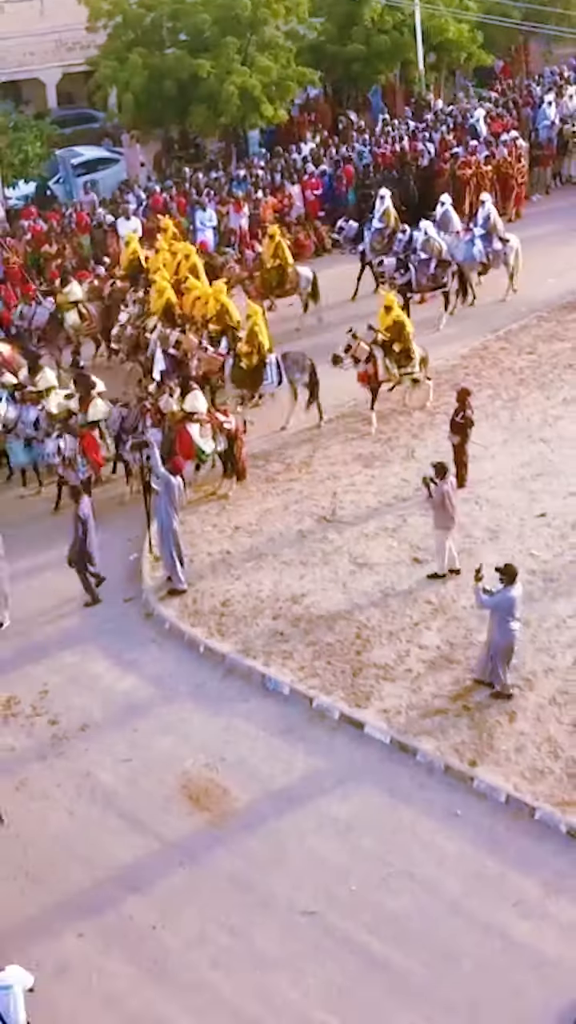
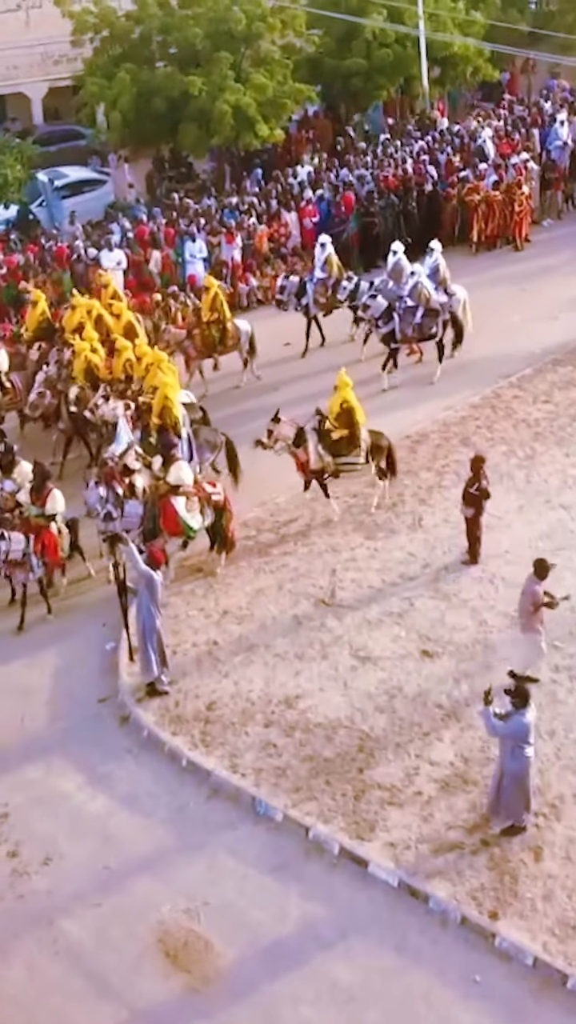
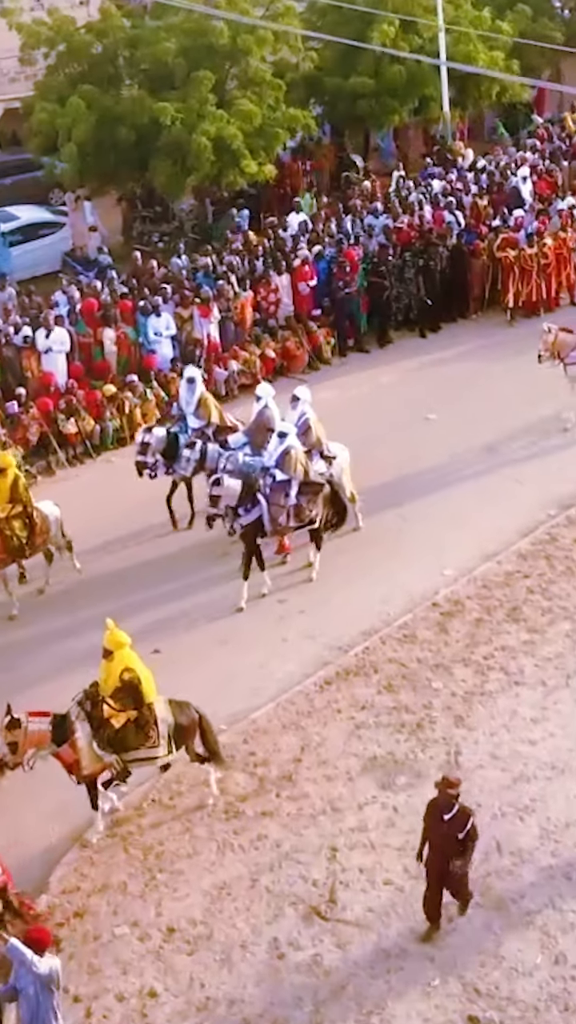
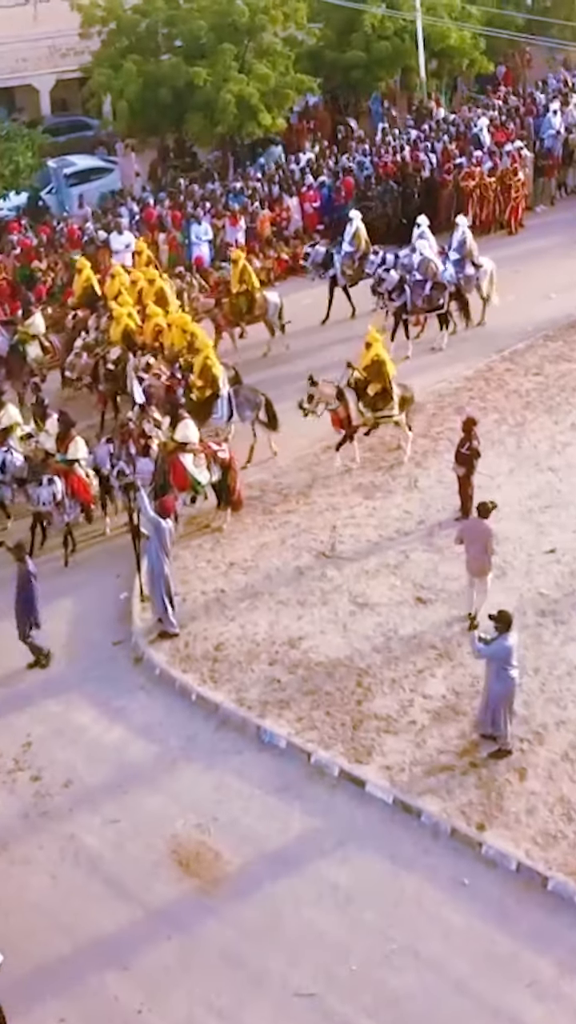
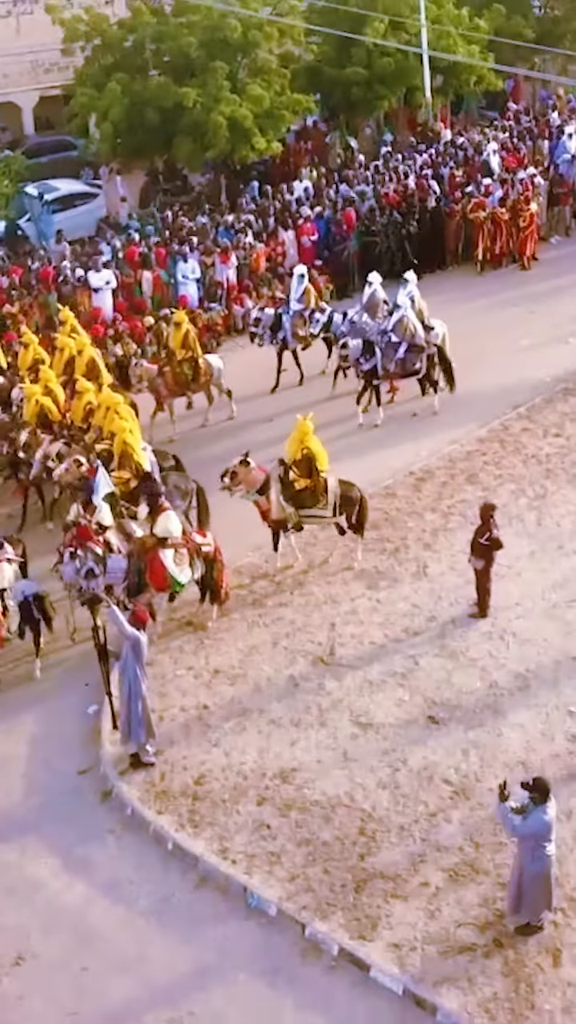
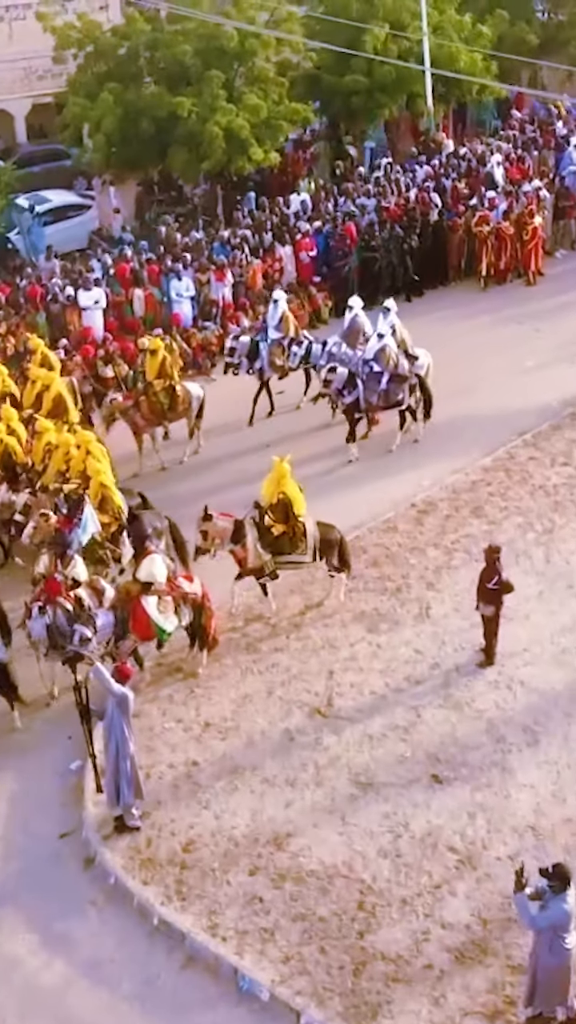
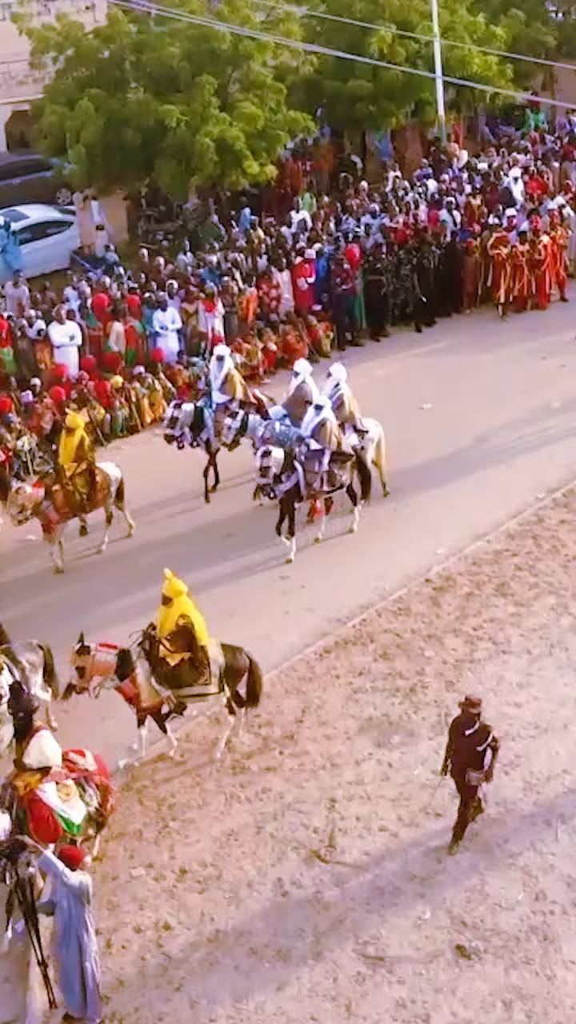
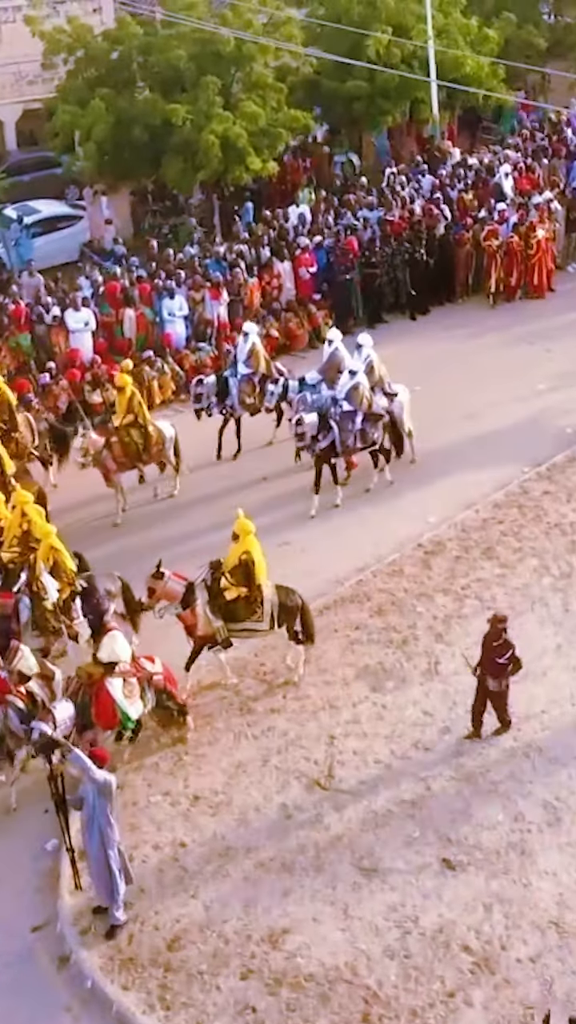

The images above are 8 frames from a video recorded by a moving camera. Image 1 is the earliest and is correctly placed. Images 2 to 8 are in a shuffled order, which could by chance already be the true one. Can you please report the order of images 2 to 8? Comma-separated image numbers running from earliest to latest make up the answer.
4, 2, 5, 6, 8, 7, 3
